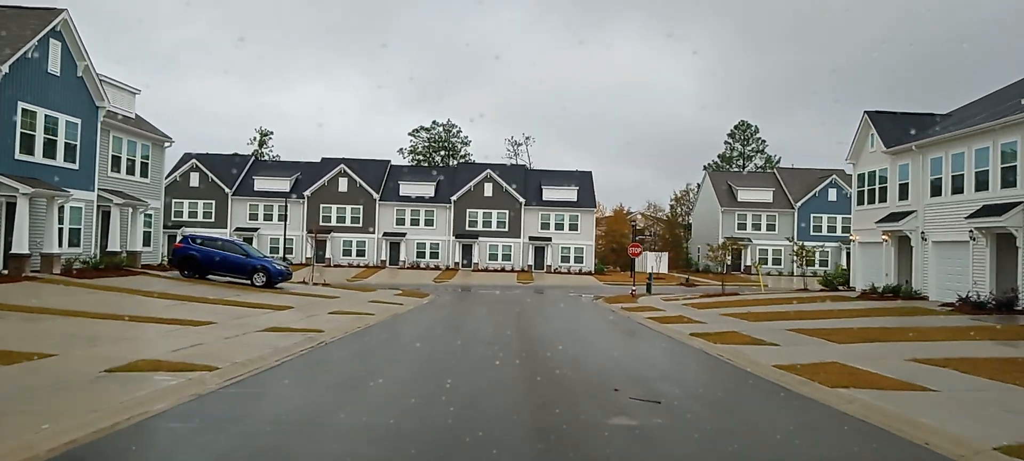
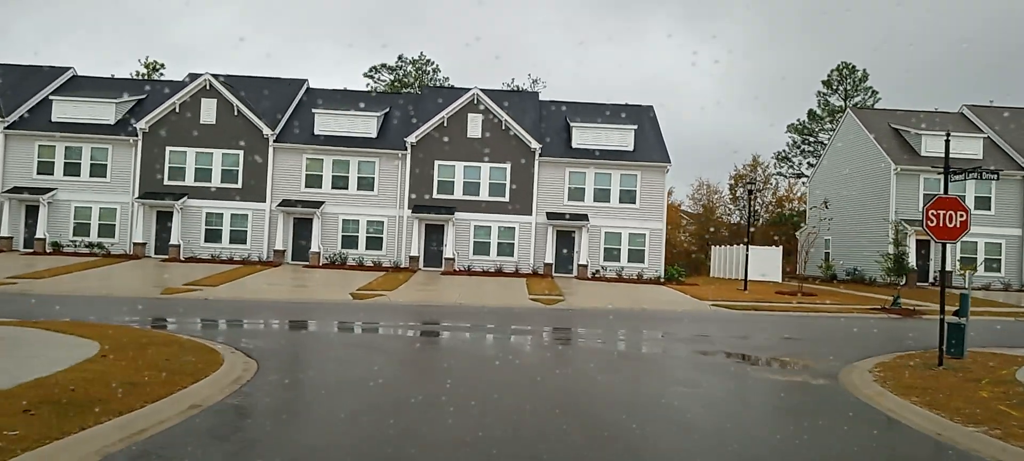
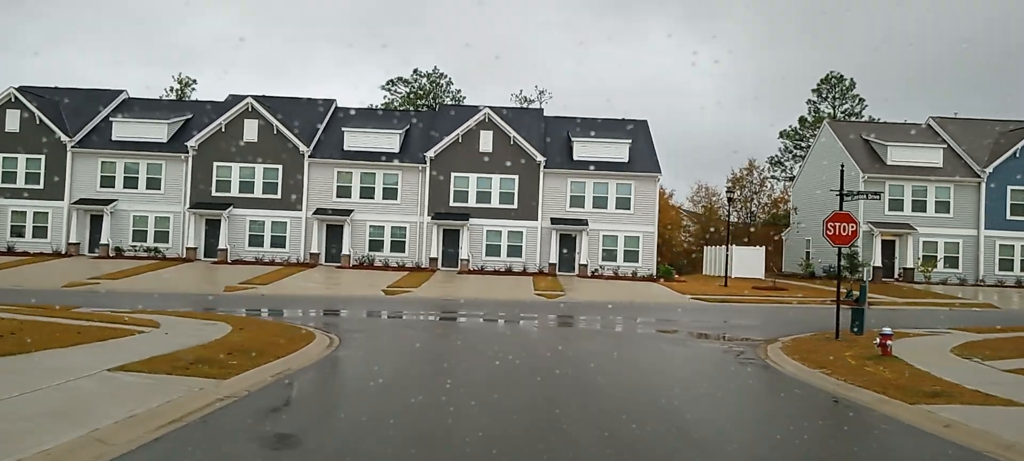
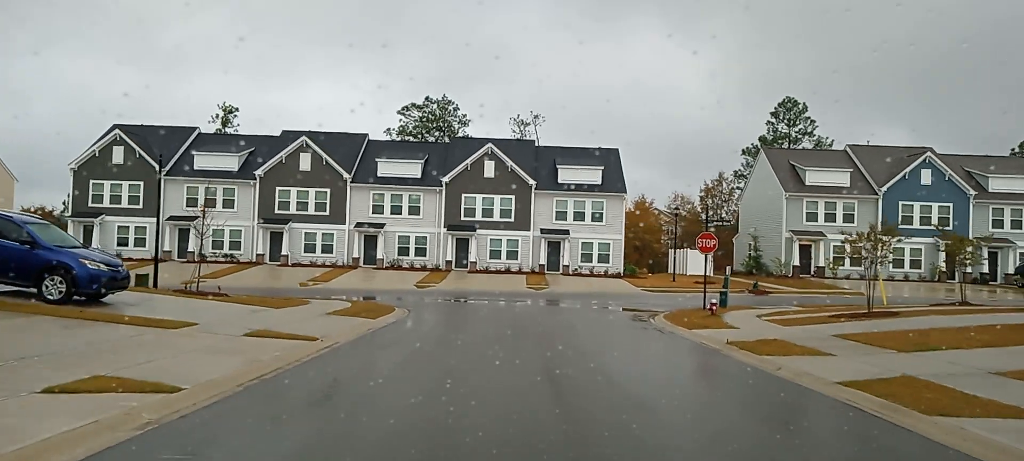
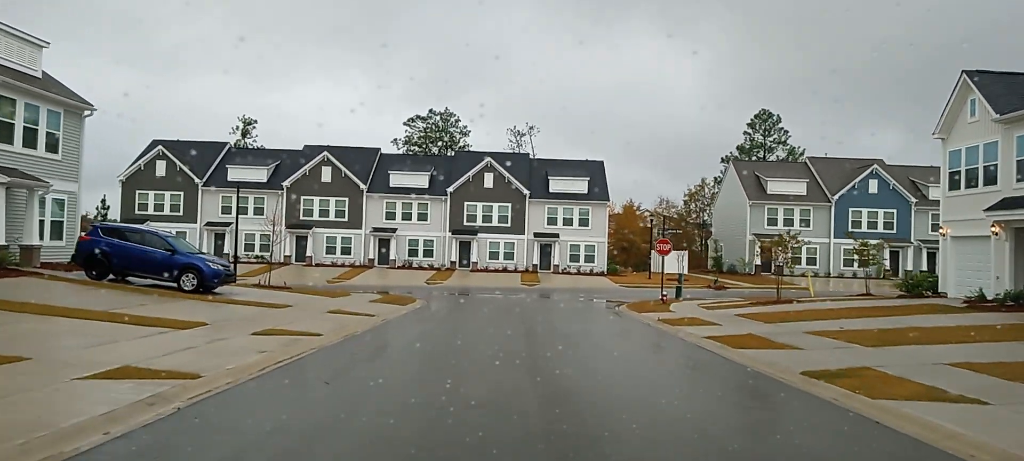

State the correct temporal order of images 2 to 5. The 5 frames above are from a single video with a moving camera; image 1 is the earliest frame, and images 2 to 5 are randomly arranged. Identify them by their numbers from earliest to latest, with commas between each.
5, 4, 3, 2
